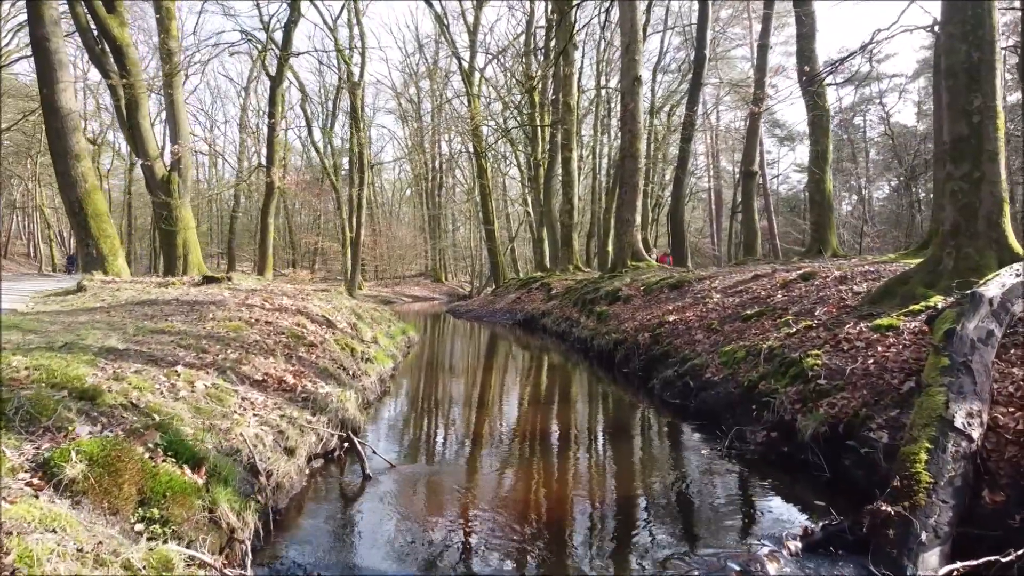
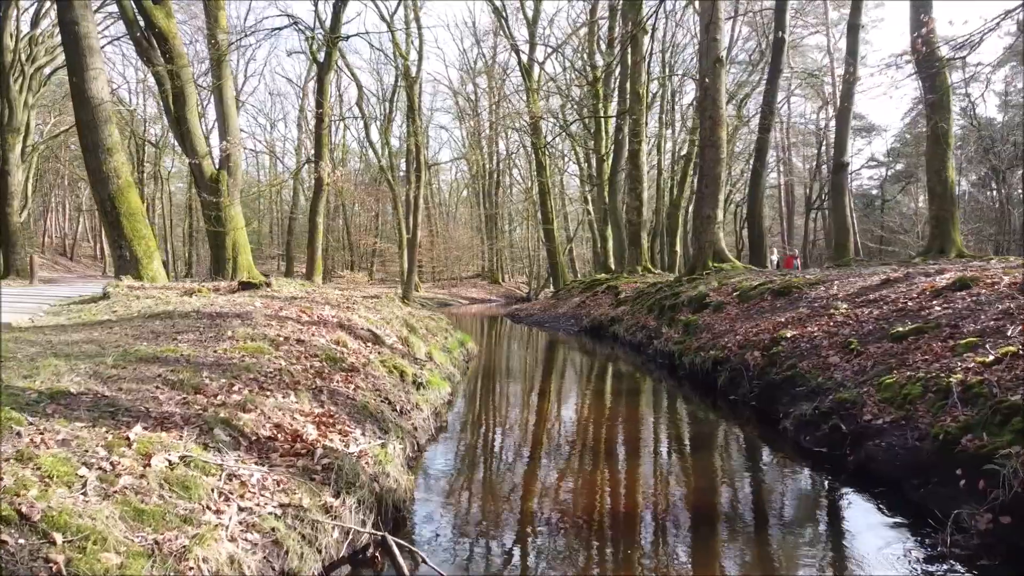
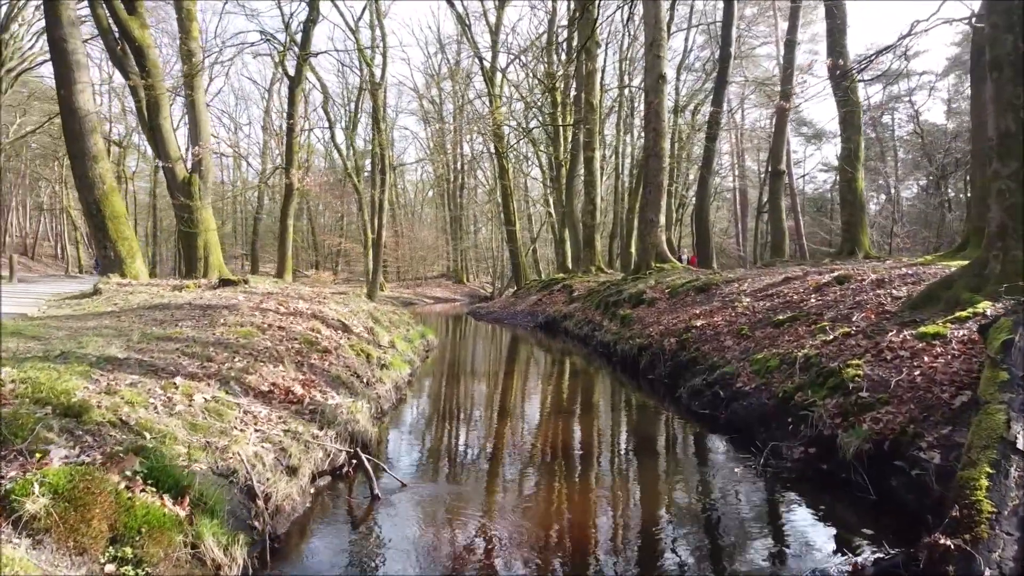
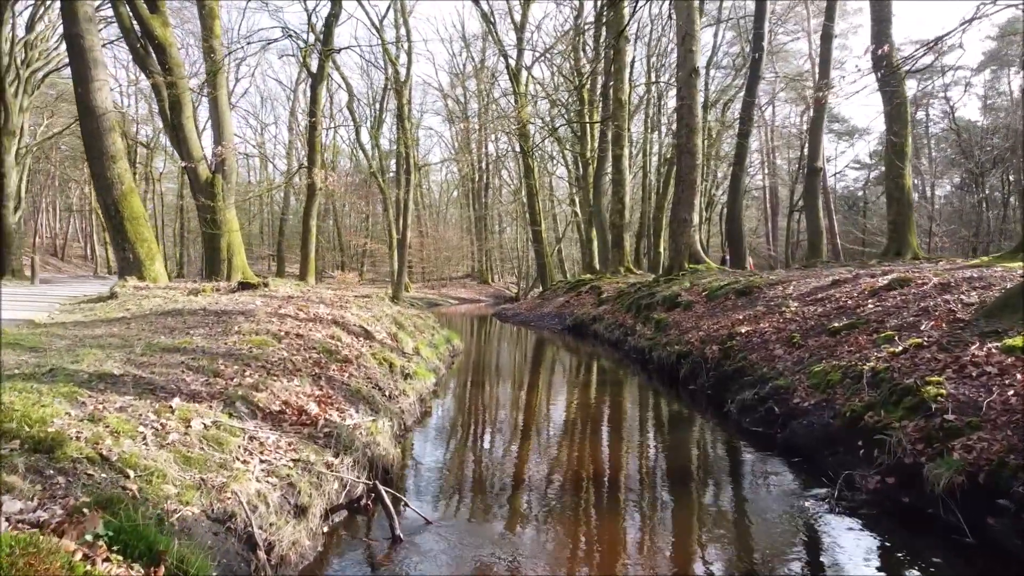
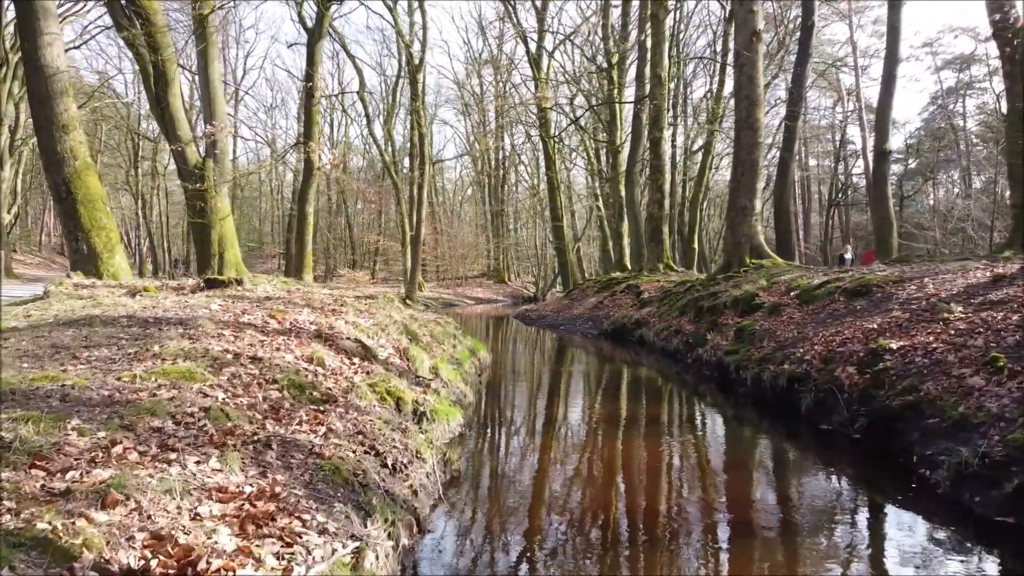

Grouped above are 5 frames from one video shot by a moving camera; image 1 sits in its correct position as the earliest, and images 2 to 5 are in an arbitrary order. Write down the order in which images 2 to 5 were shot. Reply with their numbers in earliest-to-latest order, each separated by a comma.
3, 4, 2, 5
